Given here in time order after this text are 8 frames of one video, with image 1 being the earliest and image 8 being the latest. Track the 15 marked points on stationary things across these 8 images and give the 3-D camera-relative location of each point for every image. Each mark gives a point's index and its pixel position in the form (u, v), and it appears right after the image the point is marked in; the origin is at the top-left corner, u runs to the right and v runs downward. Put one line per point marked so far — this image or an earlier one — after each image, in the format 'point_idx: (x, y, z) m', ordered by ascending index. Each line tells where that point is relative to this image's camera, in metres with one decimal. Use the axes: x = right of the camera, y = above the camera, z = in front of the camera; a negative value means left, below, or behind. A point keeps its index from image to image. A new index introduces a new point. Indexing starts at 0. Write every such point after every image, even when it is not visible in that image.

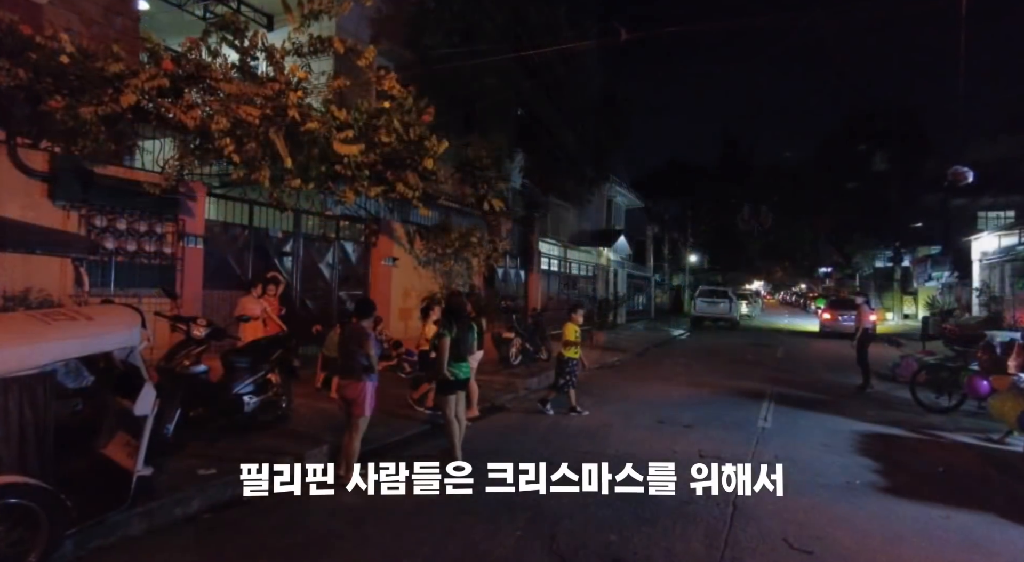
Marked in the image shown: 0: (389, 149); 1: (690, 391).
0: (-2.1, +2.3, +10.3) m
1: (+3.6, -2.2, +12.3) m
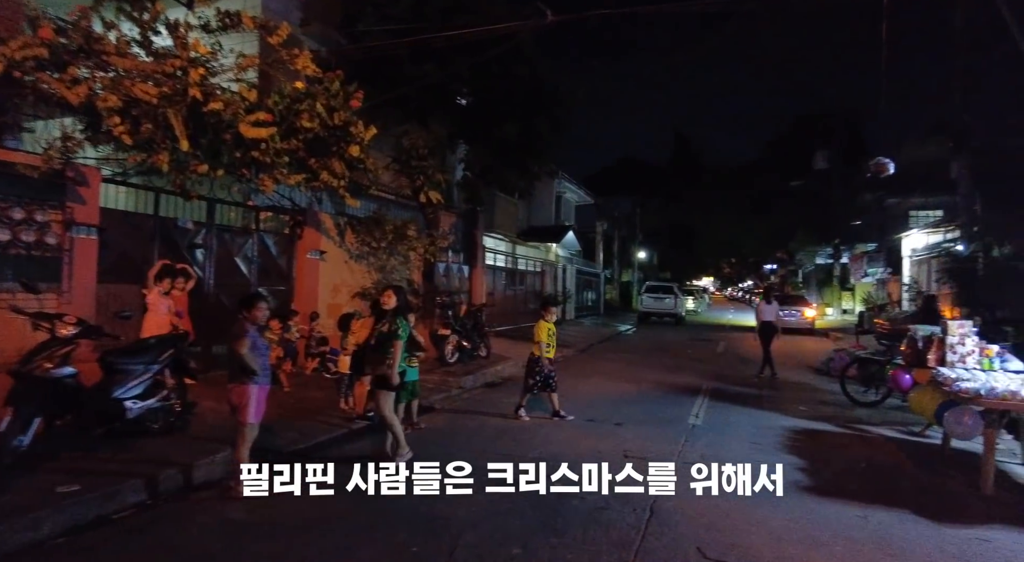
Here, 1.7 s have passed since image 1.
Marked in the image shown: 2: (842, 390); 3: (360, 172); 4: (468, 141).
0: (-3.3, +2.4, +9.7) m
1: (+2.3, -2.1, +12.2) m
2: (+6.5, -2.1, +11.8) m
3: (-2.8, +2.0, +11.2) m
4: (-1.1, +3.7, +15.7) m
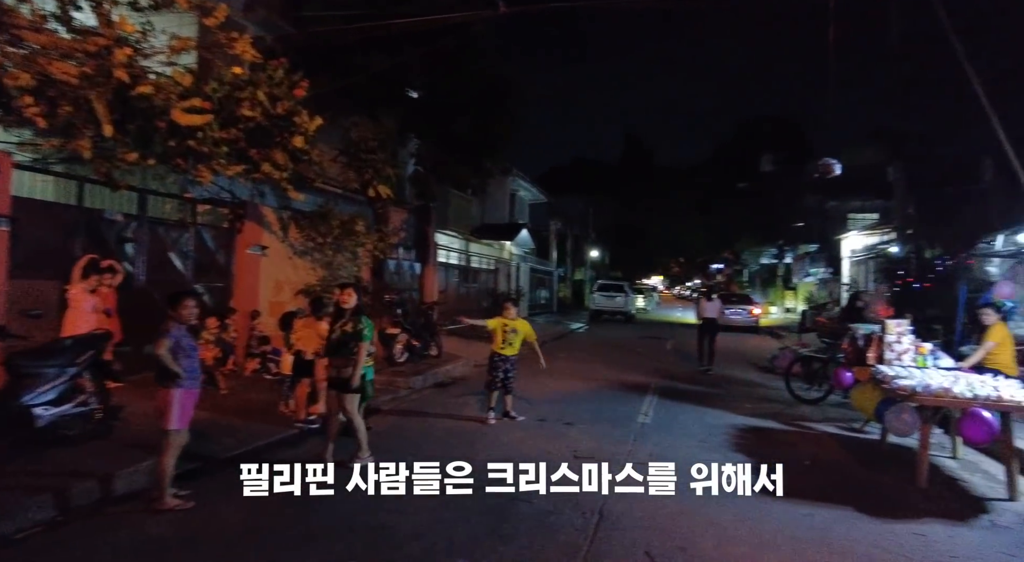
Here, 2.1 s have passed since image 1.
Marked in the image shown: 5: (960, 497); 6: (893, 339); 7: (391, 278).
0: (-4.0, +2.4, +9.3) m
1: (+1.3, -2.1, +12.1) m
2: (+5.5, -2.1, +12.1) m
3: (-3.7, +2.1, +10.7) m
4: (-2.4, +3.7, +15.4) m
5: (+4.3, -2.1, +5.8) m
6: (+5.1, -0.8, +8.0) m
7: (-3.3, +0.1, +16.5) m
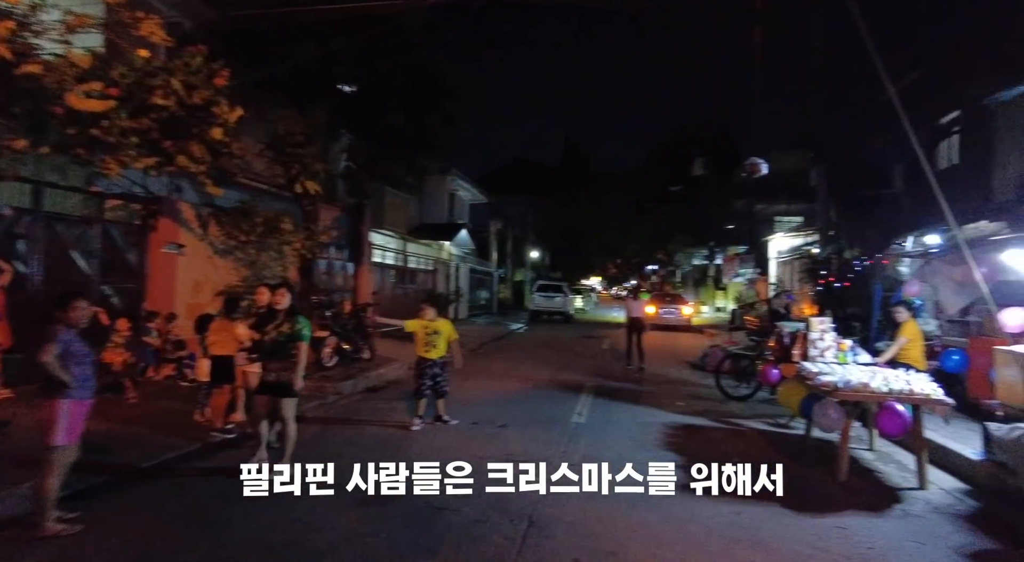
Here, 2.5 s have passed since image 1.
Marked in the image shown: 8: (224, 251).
0: (-5.0, +2.4, +8.6) m
1: (0.0, -2.1, +12.0) m
2: (+4.2, -2.1, +12.3) m
3: (-4.9, +2.1, +10.1) m
4: (-4.0, +3.7, +14.9) m
5: (+3.6, -2.1, +6.0) m
6: (+4.2, -0.7, +8.3) m
7: (-5.0, +0.1, +15.9) m
8: (-5.6, +0.6, +11.6) m
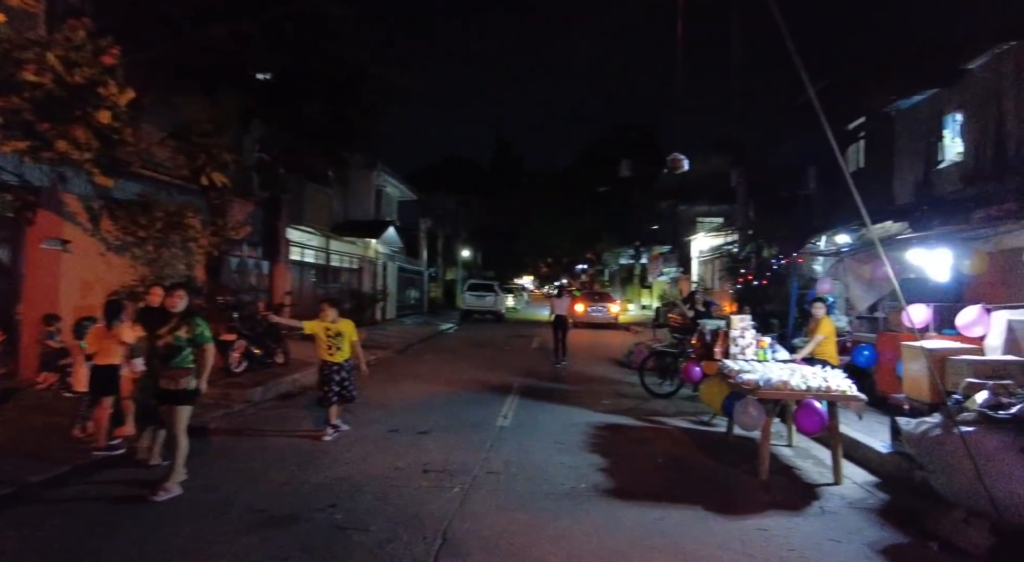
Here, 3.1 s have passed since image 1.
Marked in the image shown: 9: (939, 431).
0: (-6.1, +2.4, +7.7) m
1: (-1.4, -2.1, +11.6) m
2: (+2.7, -2.1, +12.4) m
3: (-6.1, +2.1, +9.2) m
4: (-5.7, +3.8, +14.0) m
5: (+2.8, -2.1, +6.0) m
6: (+3.1, -0.7, +8.4) m
7: (-6.9, +0.1, +14.9) m
8: (-7.0, +0.6, +10.6) m
9: (+3.5, -1.2, +4.9) m
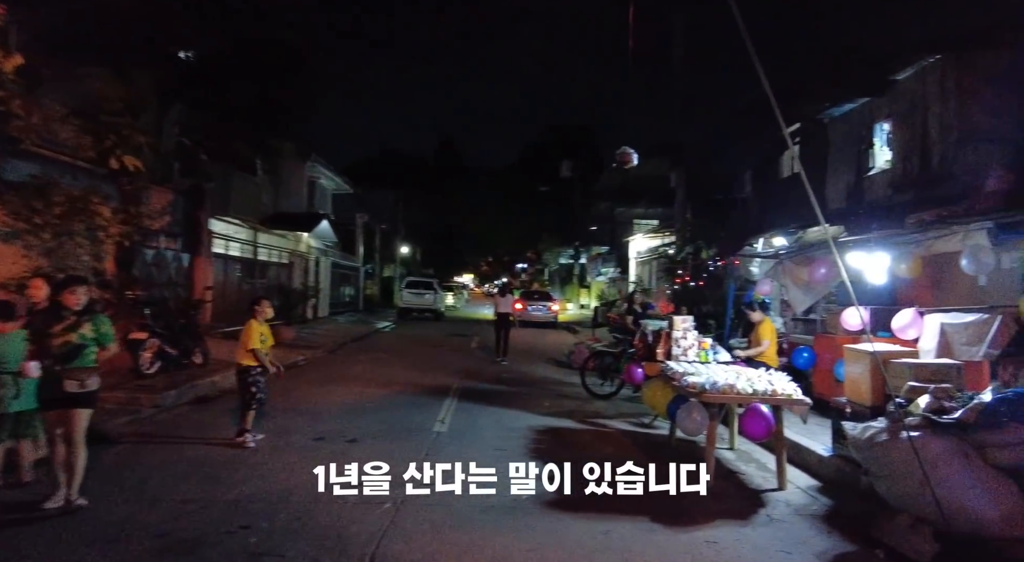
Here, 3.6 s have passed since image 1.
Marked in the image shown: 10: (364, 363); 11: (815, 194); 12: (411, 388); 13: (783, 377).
0: (-6.7, +2.5, +6.6) m
1: (-2.6, -2.0, +11.0) m
2: (+1.4, -2.1, +12.2) m
3: (-6.9, +2.2, +8.1) m
4: (-7.0, +3.9, +12.9) m
5: (+2.2, -2.1, +5.9) m
6: (+2.3, -0.7, +8.3) m
7: (-8.3, +0.2, +13.7) m
8: (-8.0, +0.7, +9.4) m
9: (+3.0, -1.3, +4.9) m
10: (-3.7, -2.1, +15.1) m
11: (+7.3, +2.1, +14.3) m
12: (-1.9, -2.0, +11.4) m
13: (+2.8, -1.0, +6.2) m
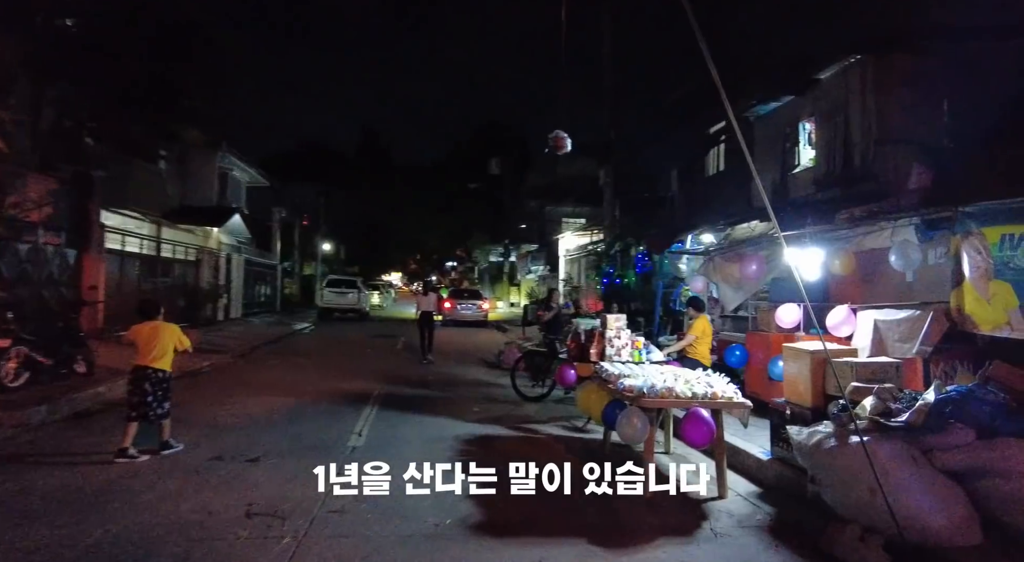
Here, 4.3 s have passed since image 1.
0: (-7.5, +2.5, +5.2) m
1: (-3.9, -2.0, +10.0) m
2: (0.0, -2.0, +11.7) m
3: (-7.8, +2.2, +6.6) m
4: (-8.5, +3.9, +11.4) m
5: (+1.5, -2.0, +5.5) m
6: (+1.3, -0.7, +7.9) m
7: (-9.9, +0.3, +12.0) m
8: (-9.0, +0.7, +7.8) m
9: (+2.5, -1.2, +4.6) m
10: (-5.5, -2.0, +14.0) m
11: (+5.5, +2.2, +14.5) m
12: (-3.2, -2.0, +10.5) m
13: (+2.1, -1.0, +5.9) m
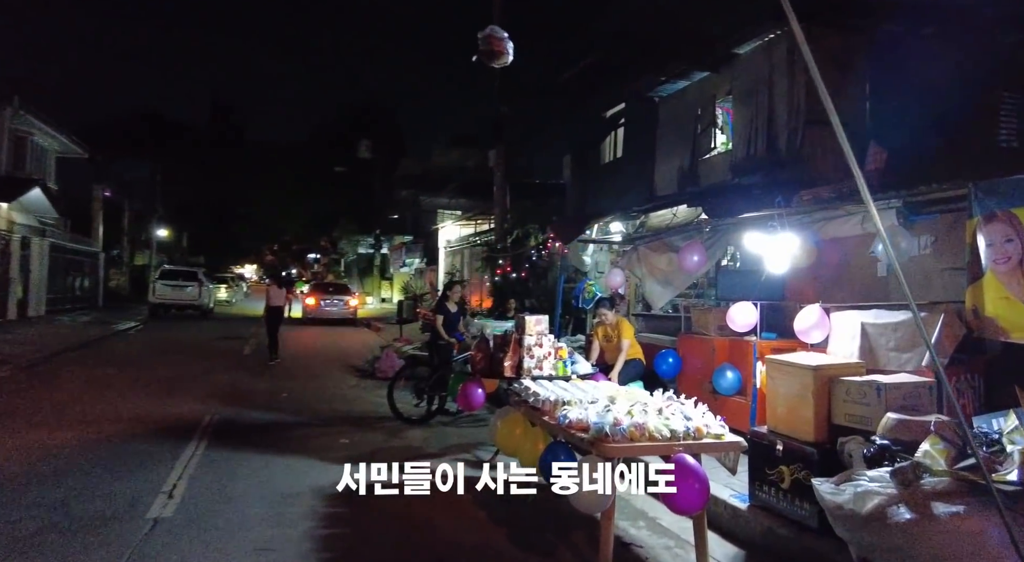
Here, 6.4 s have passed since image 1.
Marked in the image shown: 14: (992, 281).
0: (-7.8, +2.7, +1.5) m
1: (-5.3, -1.9, +7.1) m
2: (-1.9, -1.9, +9.5) m
3: (-8.4, +2.4, +2.9) m
4: (-10.1, +4.1, +7.4) m
5: (+0.9, -2.0, +3.8) m
6: (+0.2, -0.6, +6.1) m
7: (-11.6, +0.5, +7.7) m
8: (-9.9, +0.9, +3.8) m
9: (+2.0, -1.2, +3.1) m
10: (-7.7, -1.8, +10.6) m
11: (+2.9, +2.3, +13.4) m
12: (-4.8, -1.9, +7.6) m
13: (+1.4, -0.9, +4.3) m
14: (+3.6, 0.0, +4.4) m
